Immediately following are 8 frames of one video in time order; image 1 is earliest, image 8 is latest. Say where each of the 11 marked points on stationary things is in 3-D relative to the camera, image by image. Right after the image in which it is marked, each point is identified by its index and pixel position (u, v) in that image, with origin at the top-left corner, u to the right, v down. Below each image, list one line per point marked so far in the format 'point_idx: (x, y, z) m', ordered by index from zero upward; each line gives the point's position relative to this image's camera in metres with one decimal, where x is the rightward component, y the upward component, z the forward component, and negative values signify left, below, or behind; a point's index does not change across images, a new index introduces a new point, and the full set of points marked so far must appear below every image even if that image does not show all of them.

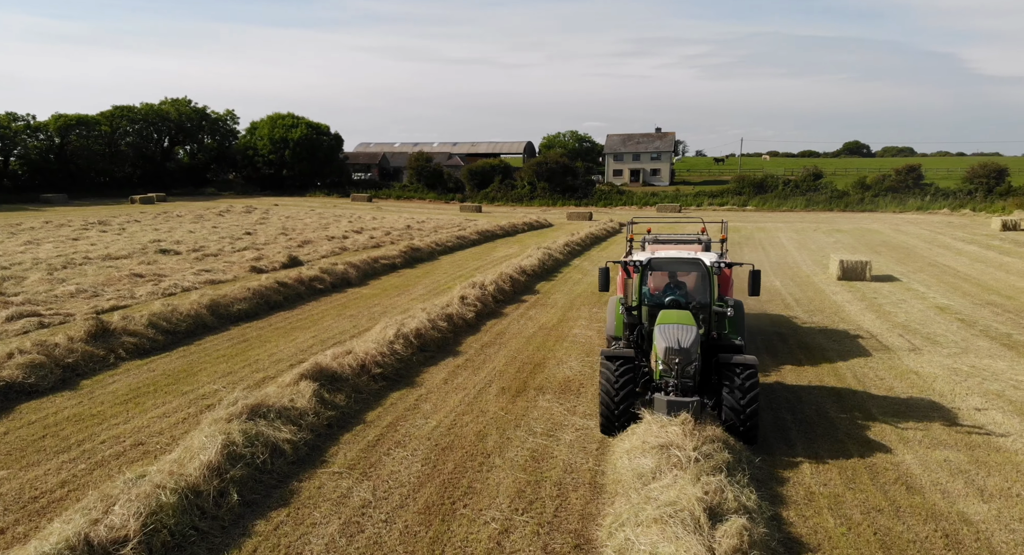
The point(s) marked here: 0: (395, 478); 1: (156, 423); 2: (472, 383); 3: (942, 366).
0: (-1.0, -1.8, +6.4) m
1: (-3.8, -1.6, +7.8) m
2: (-0.5, -1.4, +9.2) m
3: (+6.2, -1.3, +10.6) m
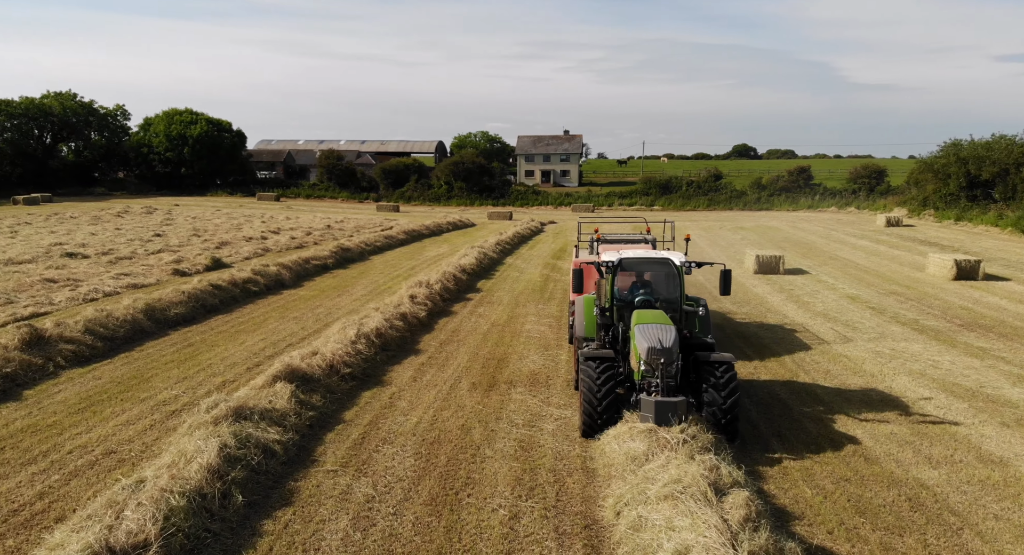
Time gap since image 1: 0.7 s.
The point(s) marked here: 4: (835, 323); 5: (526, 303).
0: (-1.1, -1.7, +6.4) m
1: (-4.0, -1.6, +7.5) m
2: (-0.9, -1.3, +9.4) m
3: (+5.6, -1.1, +11.5) m
4: (+6.2, -0.9, +14.0) m
5: (+0.3, -0.7, +14.5) m
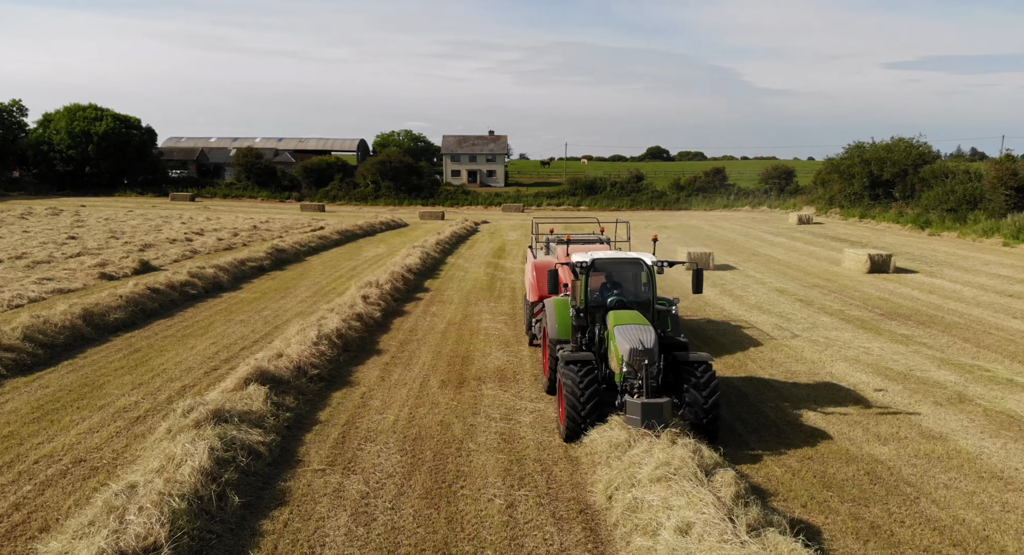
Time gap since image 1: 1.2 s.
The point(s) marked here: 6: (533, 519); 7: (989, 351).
0: (-1.2, -1.7, +6.5) m
1: (-4.2, -1.6, +7.2) m
2: (-1.3, -1.3, +9.4) m
3: (+4.9, -1.0, +12.2) m
4: (+5.2, -0.8, +14.8) m
5: (-0.7, -0.6, +14.7) m
6: (+0.2, -1.8, +5.6) m
7: (+7.7, -1.2, +11.7) m
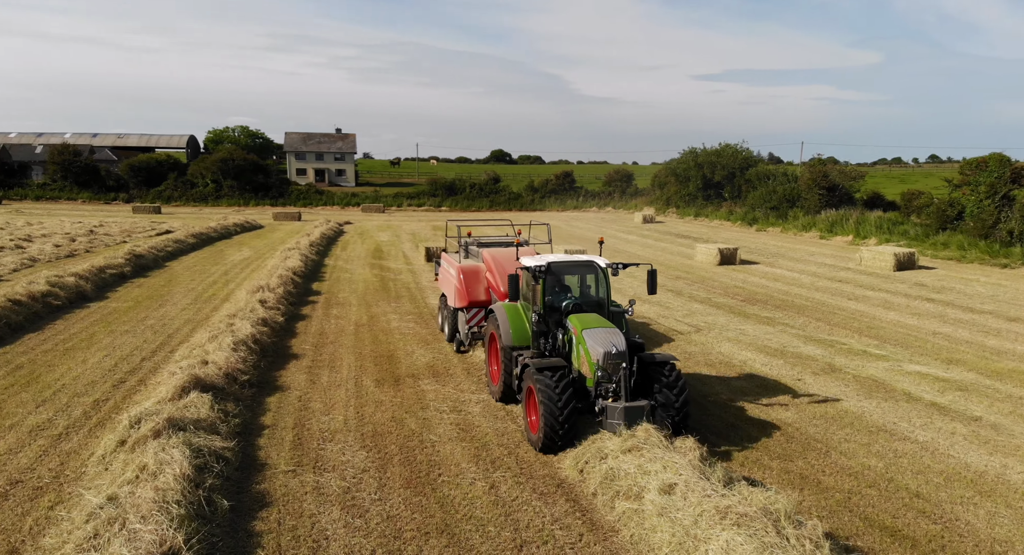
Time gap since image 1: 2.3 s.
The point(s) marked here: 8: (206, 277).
0: (-1.5, -1.7, +6.6) m
1: (-4.6, -1.7, +6.7) m
2: (-2.2, -1.3, +9.4) m
3: (+3.2, -0.9, +13.5) m
4: (+3.0, -0.6, +16.1) m
5: (-2.8, -0.6, +14.7) m
6: (+0.1, -1.8, +6.0) m
7: (+6.1, -0.9, +13.6) m
8: (-8.2, +0.1, +19.5) m
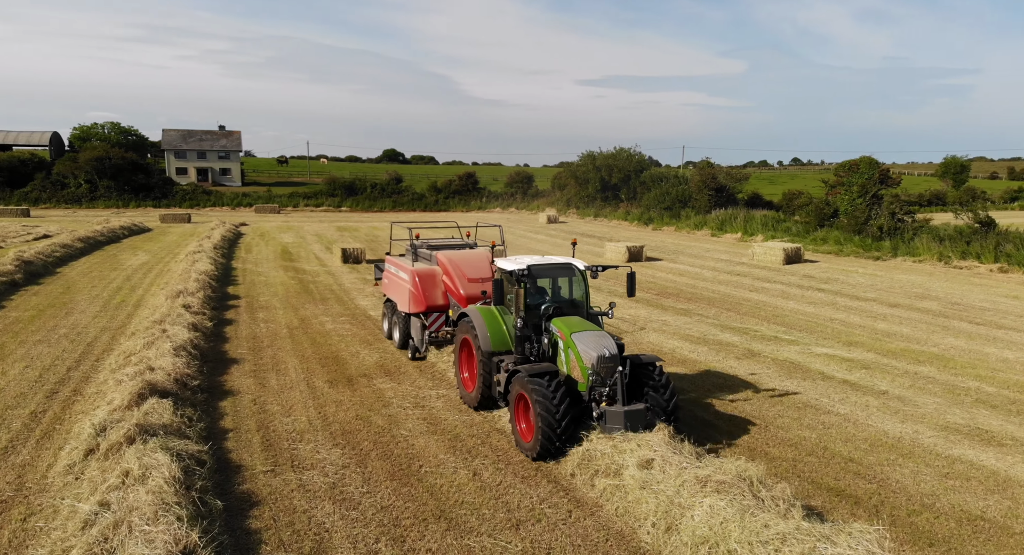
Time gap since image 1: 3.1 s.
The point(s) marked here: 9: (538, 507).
0: (-1.7, -1.7, +6.7) m
1: (-4.8, -1.7, +6.3) m
2: (-2.8, -1.3, +9.4) m
3: (+2.0, -0.8, +14.2) m
4: (+1.4, -0.5, +16.7) m
5: (-4.2, -0.7, +14.5) m
6: (-0.1, -1.8, +6.3) m
7: (+4.8, -0.8, +14.7) m
8: (-10.3, -0.1, +18.5) m
9: (+0.2, -1.8, +5.8) m
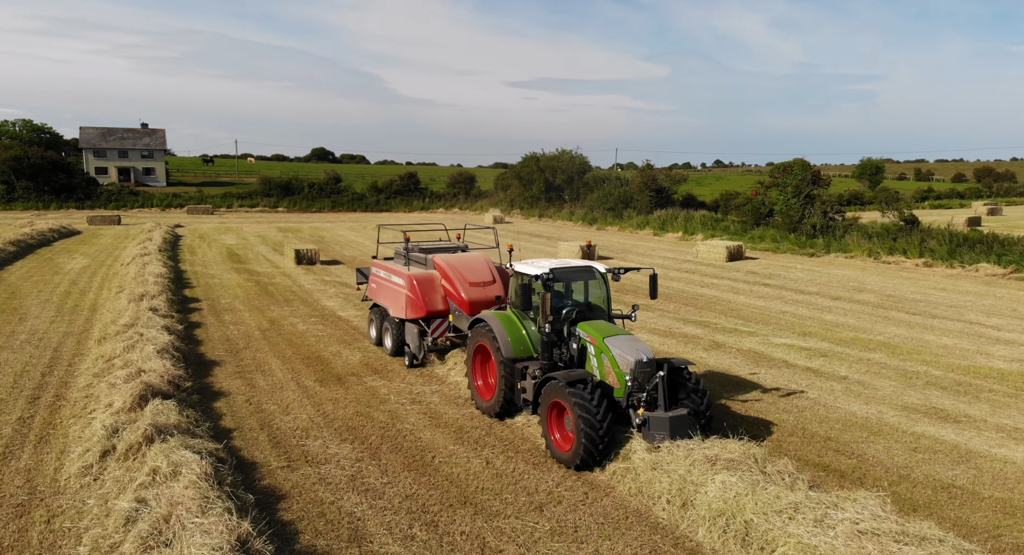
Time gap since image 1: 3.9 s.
0: (-1.6, -1.7, +6.8) m
1: (-4.6, -1.7, +6.2) m
2: (-3.0, -1.3, +9.4) m
3: (+1.3, -0.8, +14.6) m
4: (+0.5, -0.5, +17.1) m
5: (-4.8, -0.7, +14.4) m
6: (0.0, -1.7, +6.6) m
7: (+4.1, -0.7, +15.4) m
8: (-11.2, -0.2, +17.8) m
9: (+0.4, -1.8, +6.1) m
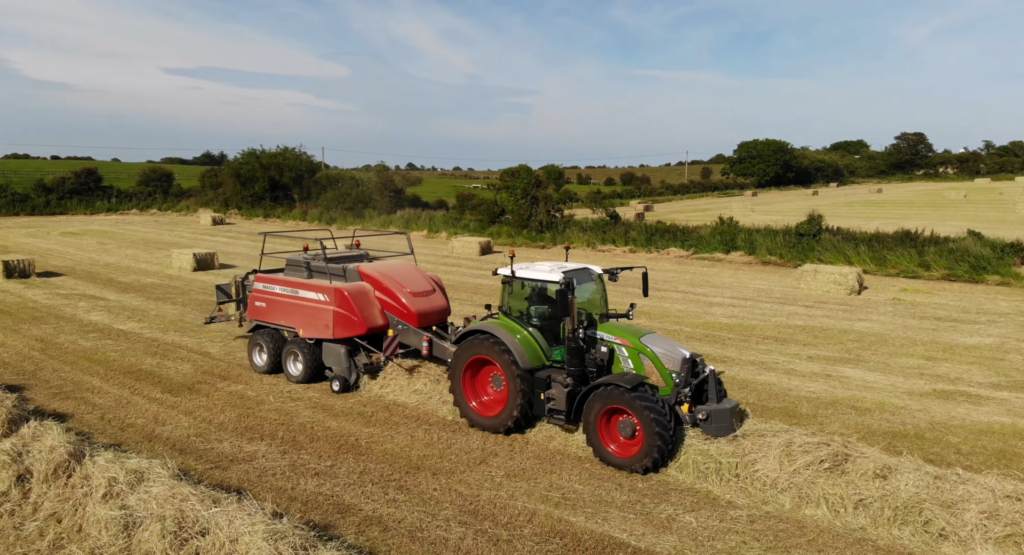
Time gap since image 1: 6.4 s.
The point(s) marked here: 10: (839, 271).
0: (-2.4, -1.7, +6.9) m
1: (-4.9, -1.9, +5.1) m
2: (-4.7, -1.4, +8.7) m
3: (-2.8, -0.7, +15.2) m
4: (-4.5, -0.5, +17.2) m
5: (-8.4, -0.9, +12.6) m
6: (-0.8, -1.6, +7.4) m
7: (-0.6, -0.5, +17.0) m
8: (-15.6, -0.8, +13.2) m
9: (-0.3, -1.6, +7.1) m
10: (+8.5, +0.2, +19.0) m
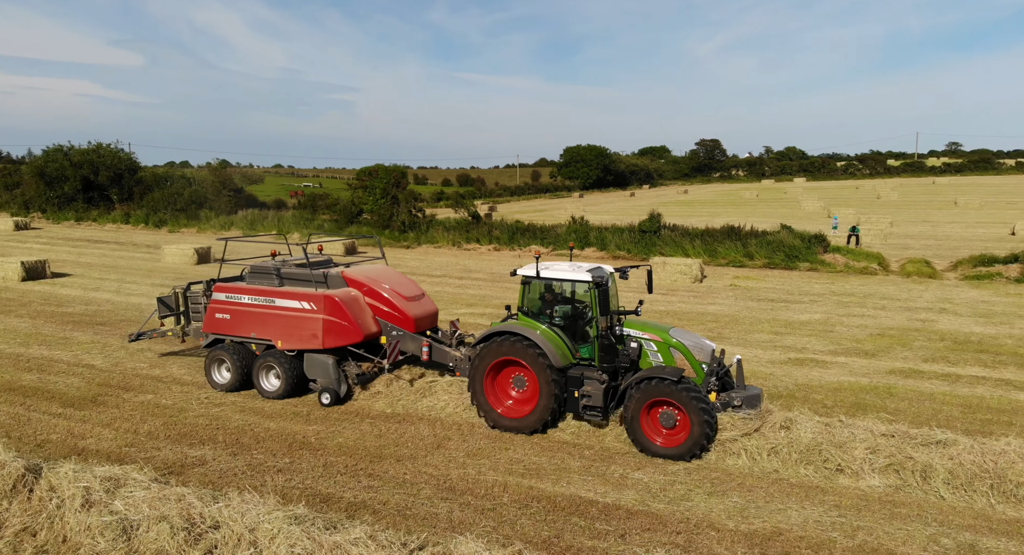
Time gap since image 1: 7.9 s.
0: (-2.8, -1.7, +6.9) m
1: (-4.8, -1.9, +4.5) m
2: (-5.5, -1.5, +8.1) m
3: (-5.2, -0.7, +14.8) m
4: (-7.3, -0.6, +16.3) m
5: (-10.0, -1.1, +11.0) m
6: (-1.4, -1.6, +7.6) m
7: (-3.4, -0.5, +17.1) m
8: (-17.2, -1.2, +9.9) m
9: (-0.8, -1.6, +7.5) m
10: (+5.0, +0.5, +21.0) m
